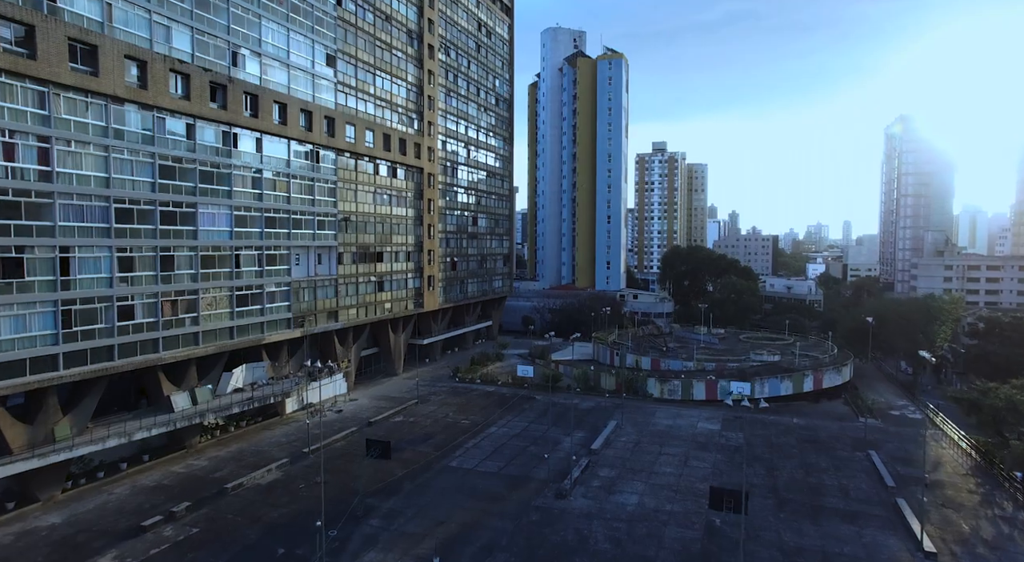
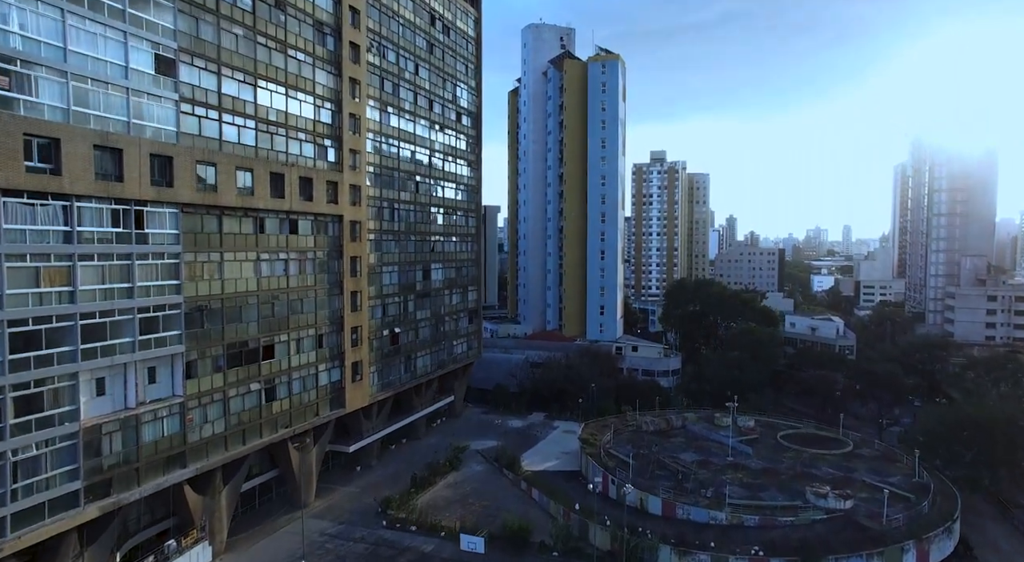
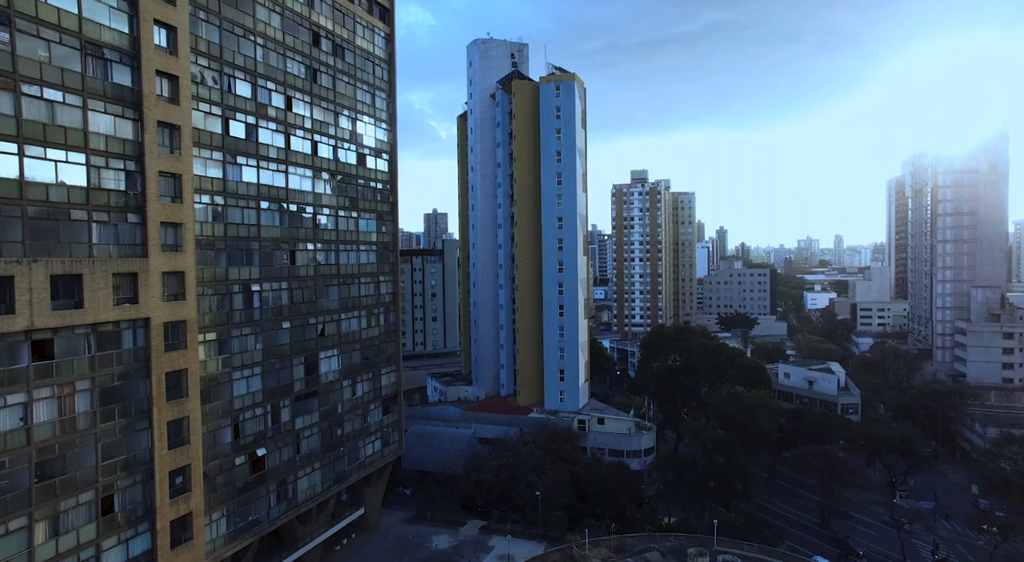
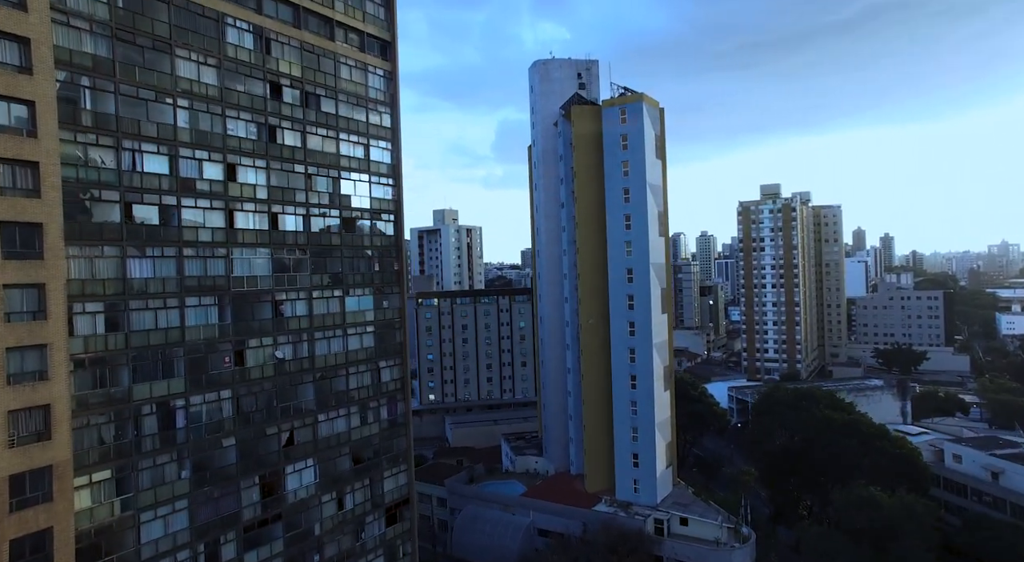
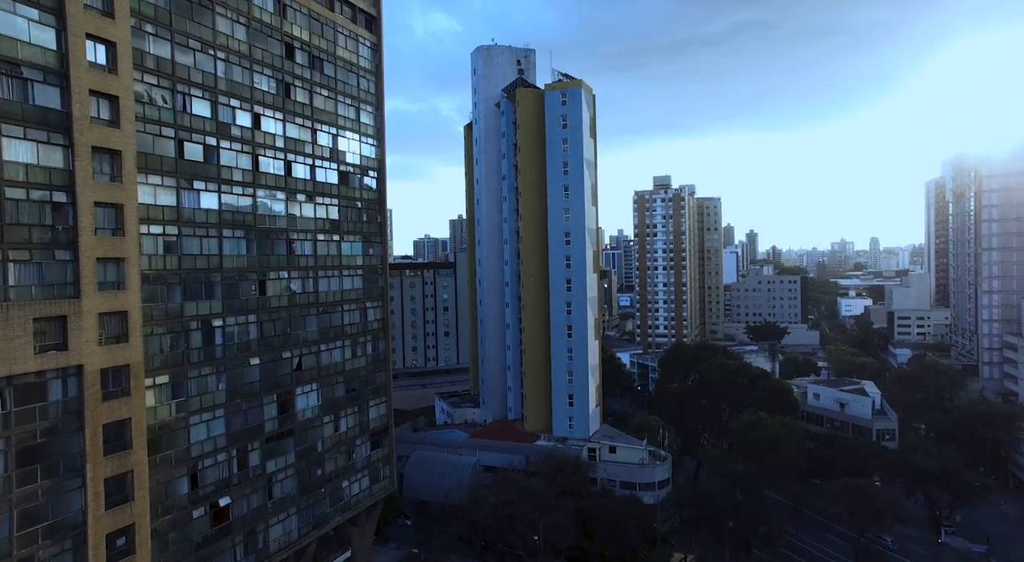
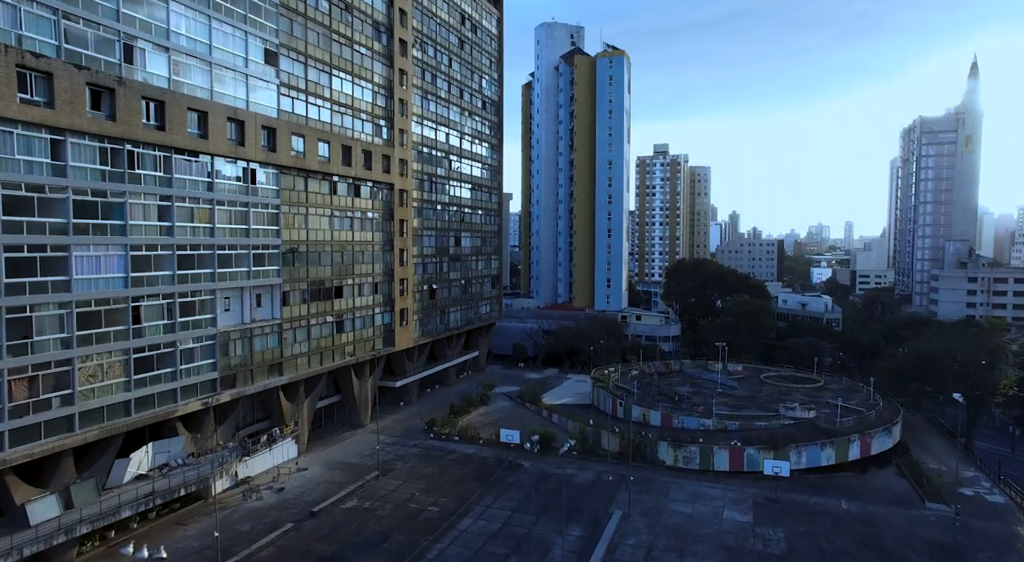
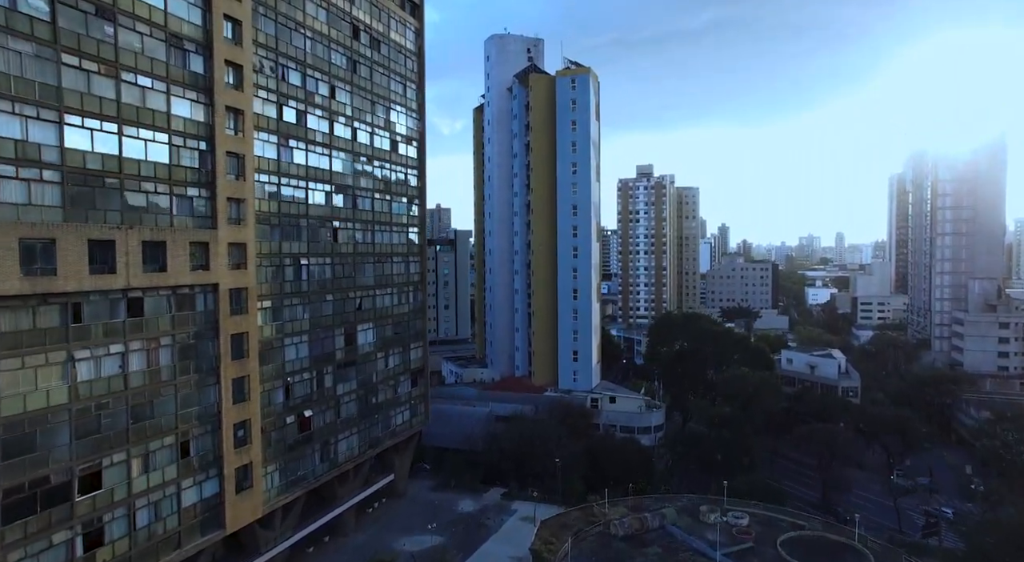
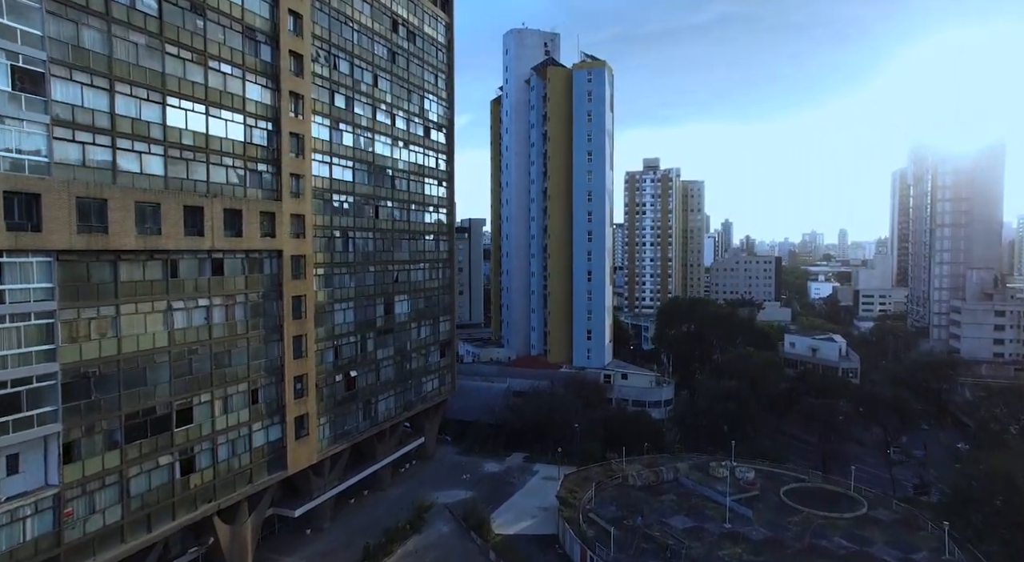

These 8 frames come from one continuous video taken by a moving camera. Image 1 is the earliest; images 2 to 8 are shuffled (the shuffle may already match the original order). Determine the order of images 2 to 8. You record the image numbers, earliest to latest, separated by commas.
6, 2, 8, 7, 3, 5, 4
